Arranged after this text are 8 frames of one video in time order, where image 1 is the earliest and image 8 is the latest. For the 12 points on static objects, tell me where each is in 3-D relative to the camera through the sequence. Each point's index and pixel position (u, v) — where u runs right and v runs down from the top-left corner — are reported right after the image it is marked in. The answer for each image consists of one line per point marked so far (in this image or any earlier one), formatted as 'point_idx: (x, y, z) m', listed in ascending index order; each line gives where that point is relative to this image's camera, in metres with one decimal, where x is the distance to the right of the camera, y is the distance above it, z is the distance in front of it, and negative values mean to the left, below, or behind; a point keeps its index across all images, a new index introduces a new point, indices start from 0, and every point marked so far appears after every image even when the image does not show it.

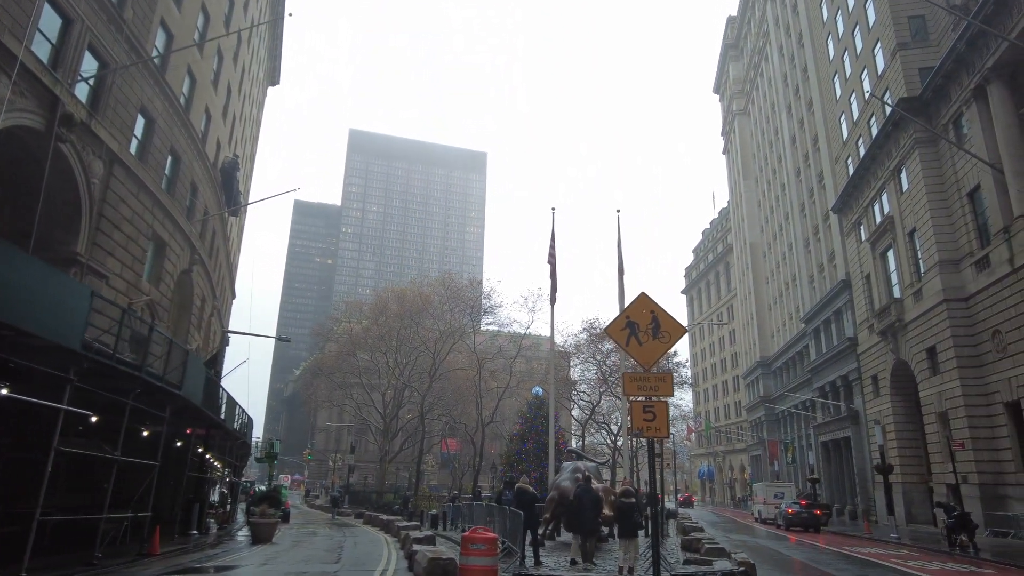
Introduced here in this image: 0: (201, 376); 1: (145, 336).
0: (-8.2, -2.3, +17.4) m
1: (-7.4, -1.0, +13.4) m
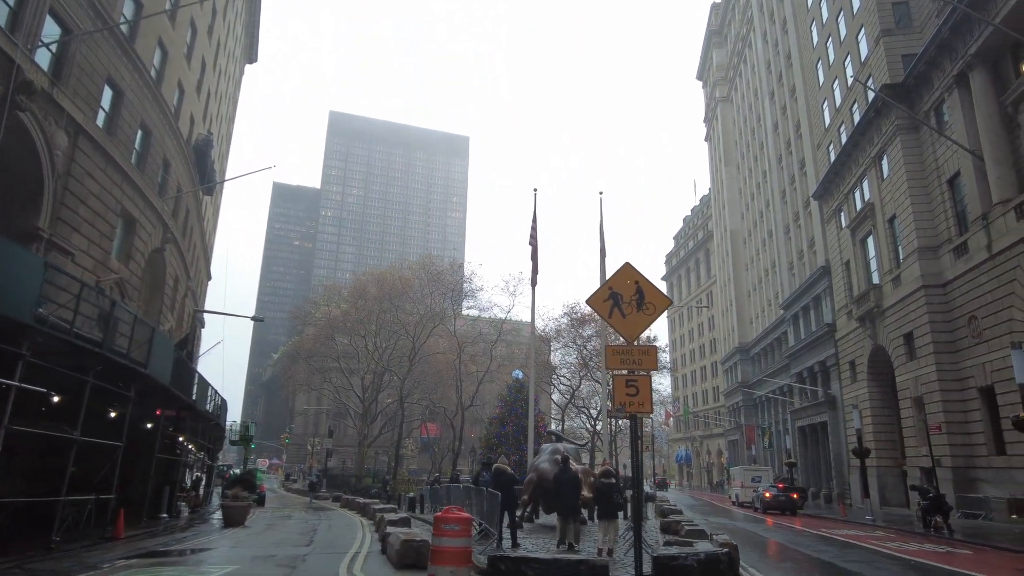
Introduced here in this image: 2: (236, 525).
0: (-8.7, -1.7, +16.9) m
1: (-7.8, -0.5, +12.9) m
2: (-8.3, -7.1, +19.9) m
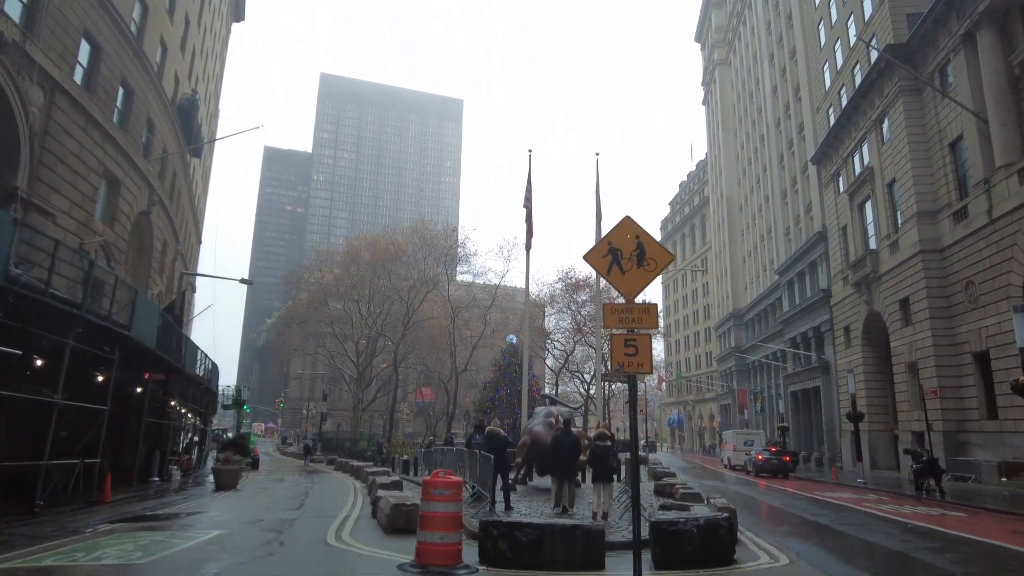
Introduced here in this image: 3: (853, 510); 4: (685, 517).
0: (-8.9, -0.7, +16.5) m
1: (-8.0, +0.3, +12.4) m
2: (-8.5, -6.0, +19.7) m
3: (+7.9, -5.2, +15.5) m
4: (+1.8, -2.4, +7.0) m
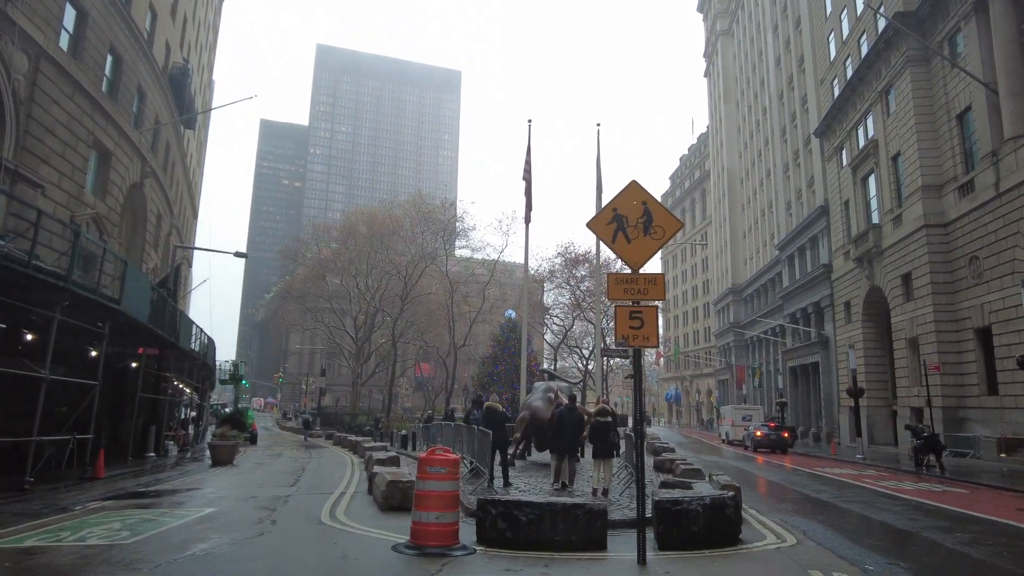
0: (-8.9, -0.1, +16.2) m
1: (-8.0, +0.8, +12.1) m
2: (-8.5, -5.2, +19.6) m
3: (+7.9, -4.6, +15.4) m
4: (+1.8, -2.1, +6.8) m
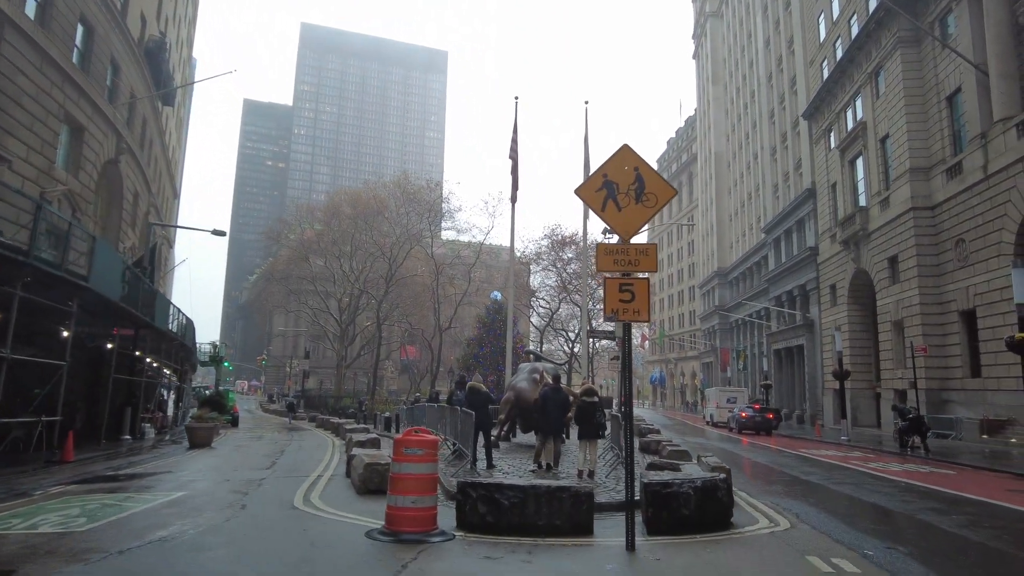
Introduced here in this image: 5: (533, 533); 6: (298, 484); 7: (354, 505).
0: (-9.2, +0.4, +15.6) m
1: (-8.2, +1.2, +11.5) m
2: (-8.9, -4.6, +19.2) m
3: (+7.5, -4.1, +15.3) m
4: (+1.6, -1.9, +6.5) m
5: (+0.2, -2.2, +6.0) m
6: (-3.0, -2.7, +9.3) m
7: (-1.8, -2.5, +7.5) m
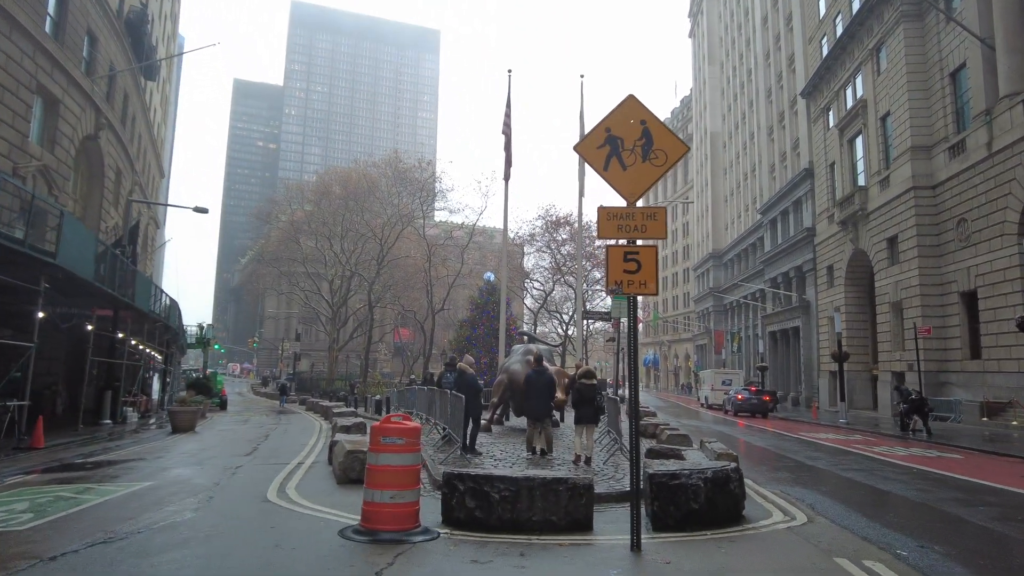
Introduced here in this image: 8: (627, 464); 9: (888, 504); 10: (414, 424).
0: (-9.4, +0.9, +14.9) m
1: (-8.4, +1.6, +10.8) m
2: (-9.1, -4.0, +18.6) m
3: (+7.4, -3.6, +14.8) m
4: (+1.6, -1.6, +6.0) m
5: (+0.1, -2.0, +5.4) m
6: (-3.1, -2.4, +8.7) m
7: (-1.9, -2.2, +7.0) m
8: (+1.5, -2.2, +8.5) m
9: (+3.9, -2.3, +7.0) m
10: (-0.8, -1.1, +5.2) m
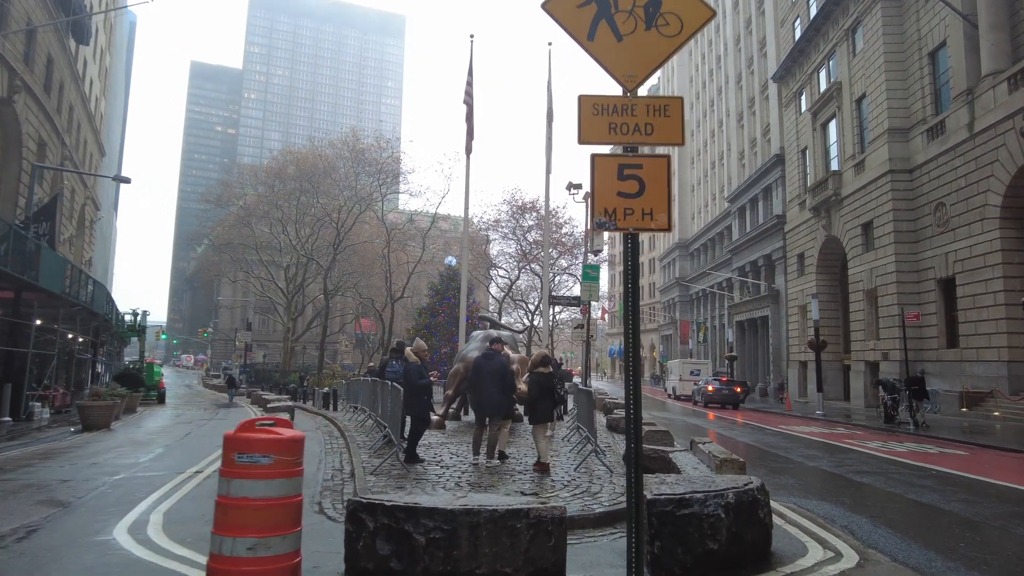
0: (-10.2, +1.4, +12.6) m
1: (-9.0, +2.1, +8.5) m
2: (-10.2, -3.5, +16.4) m
3: (+6.5, -3.2, +13.4) m
4: (+1.2, -1.3, +4.3) m
5: (-0.2, -1.6, +3.7) m
6: (-3.6, -2.0, +6.8) m
7: (-2.3, -1.8, +5.1) m
8: (+0.9, -1.9, +6.8) m
9: (+3.5, -1.9, +5.4) m
10: (-1.1, -0.7, +3.4) m
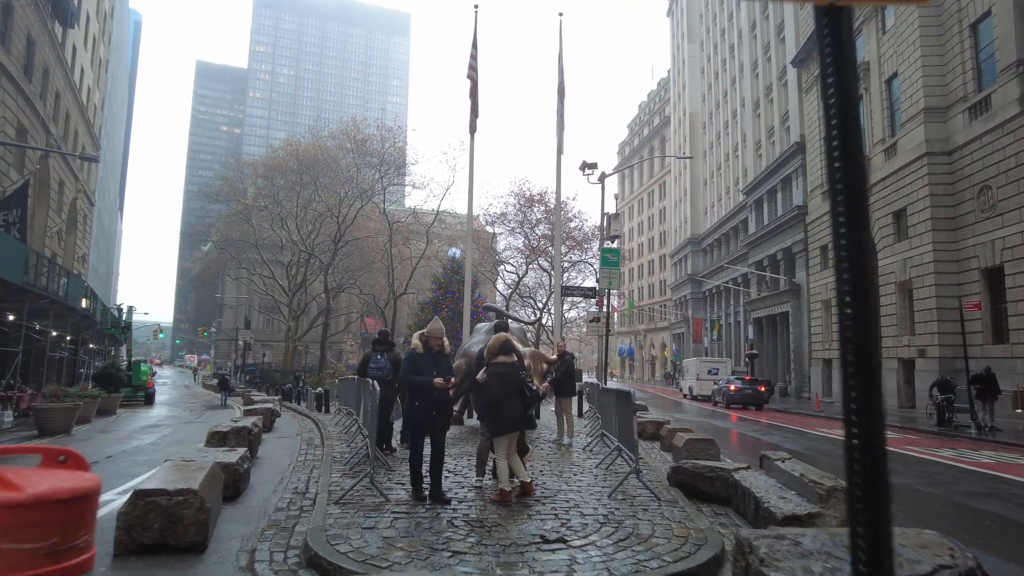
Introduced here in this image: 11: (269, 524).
0: (-10.0, +1.7, +10.8) m
1: (-8.9, +2.3, +6.8) m
2: (-10.0, -3.2, +14.6) m
3: (+6.7, -2.9, +11.5) m
4: (+1.3, -1.0, +2.4) m
5: (-0.2, -1.4, +1.8) m
6: (-3.5, -1.7, +5.0) m
7: (-2.2, -1.5, +3.3) m
8: (+1.1, -1.6, +5.0) m
9: (+3.6, -1.6, +3.5) m
10: (-1.0, -0.4, +1.5) m
11: (-1.9, -1.9, +5.3) m
